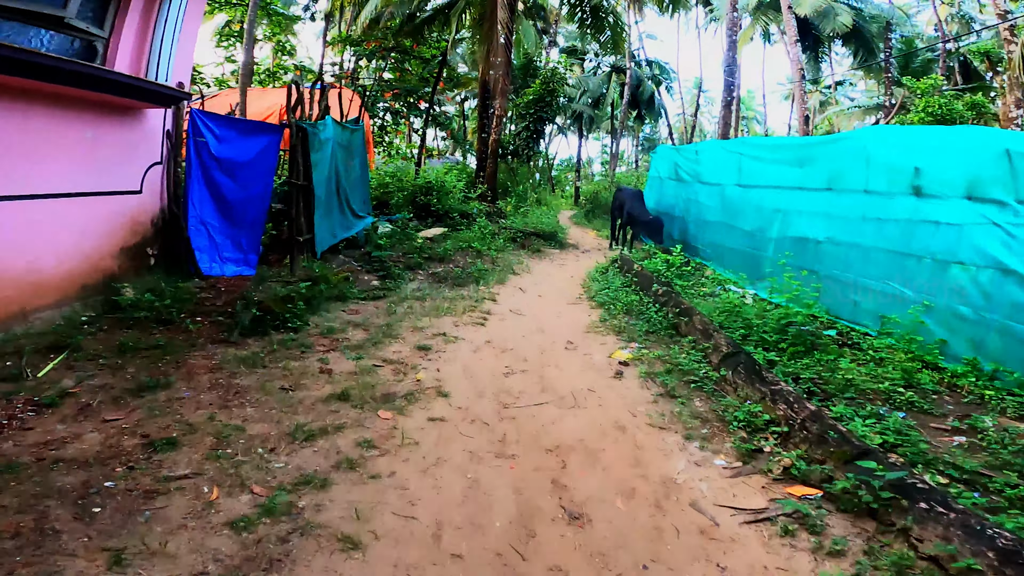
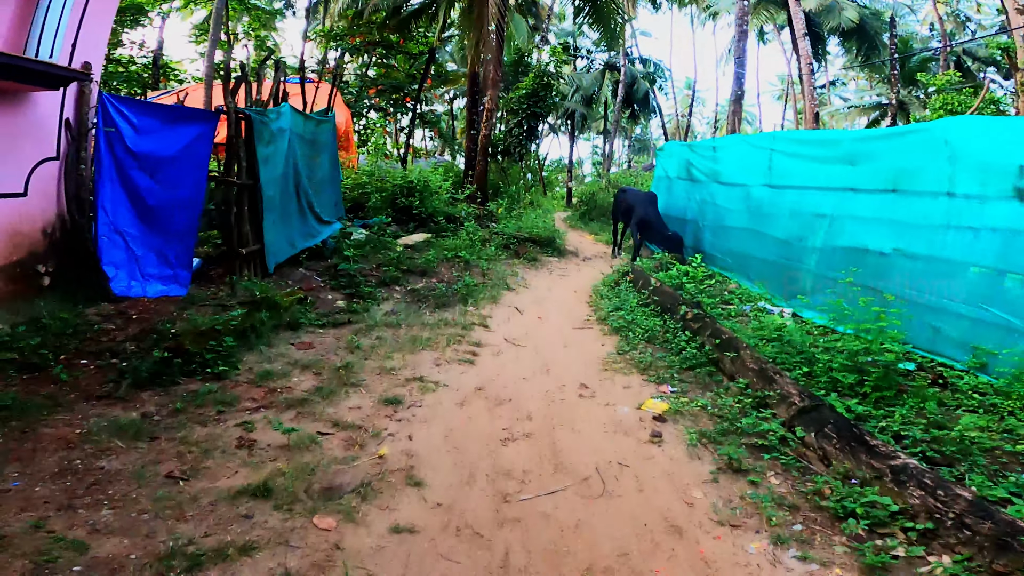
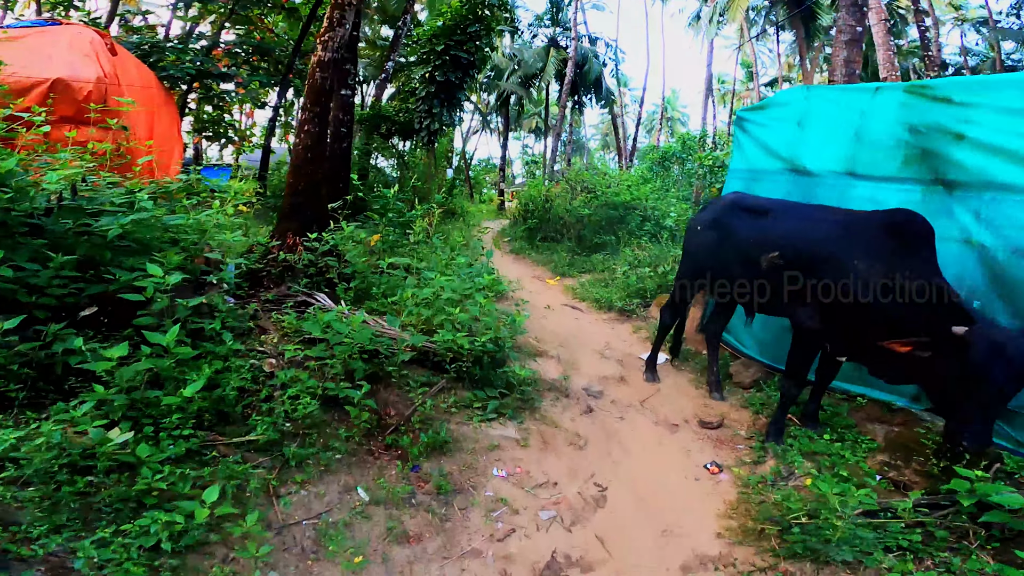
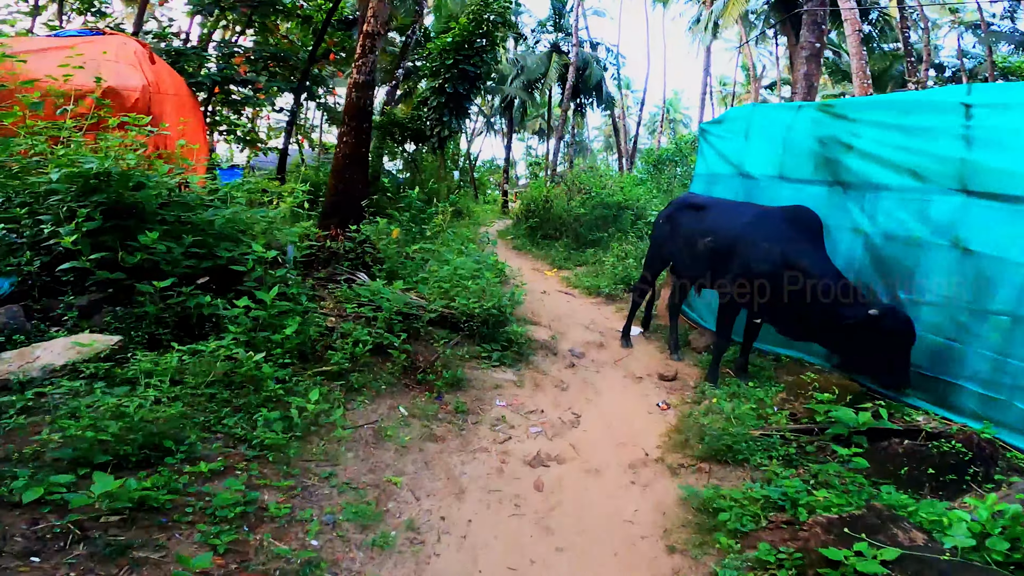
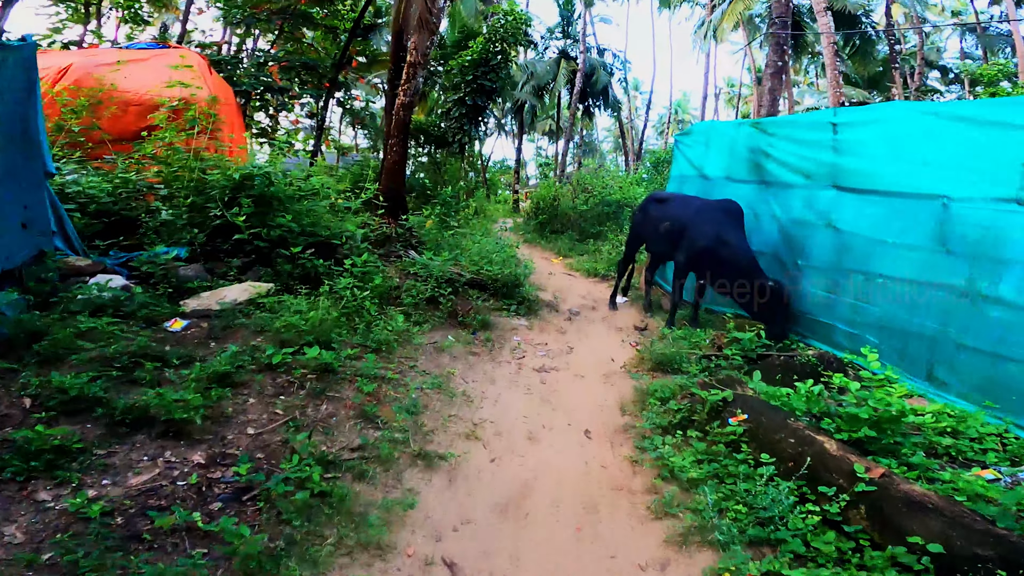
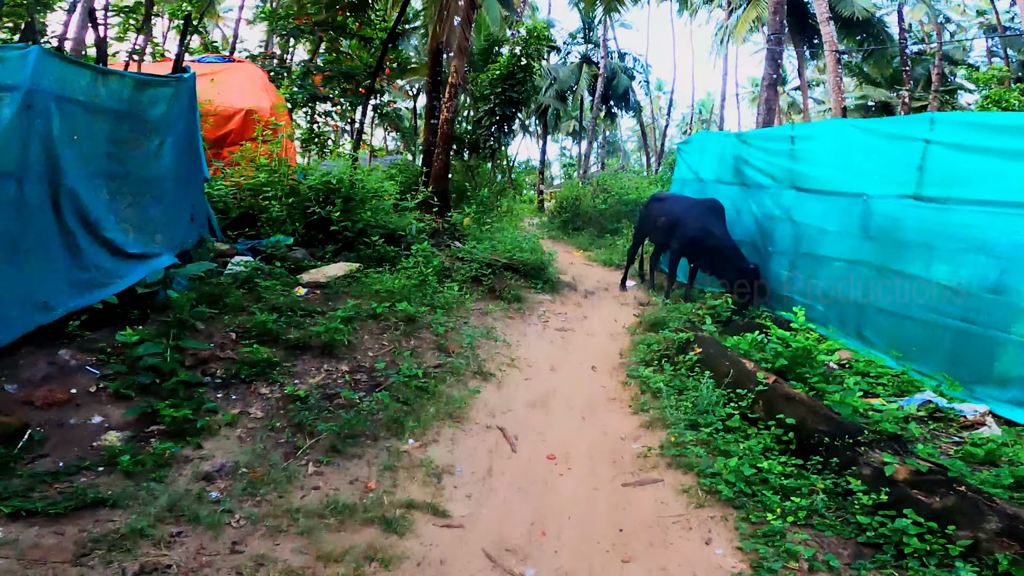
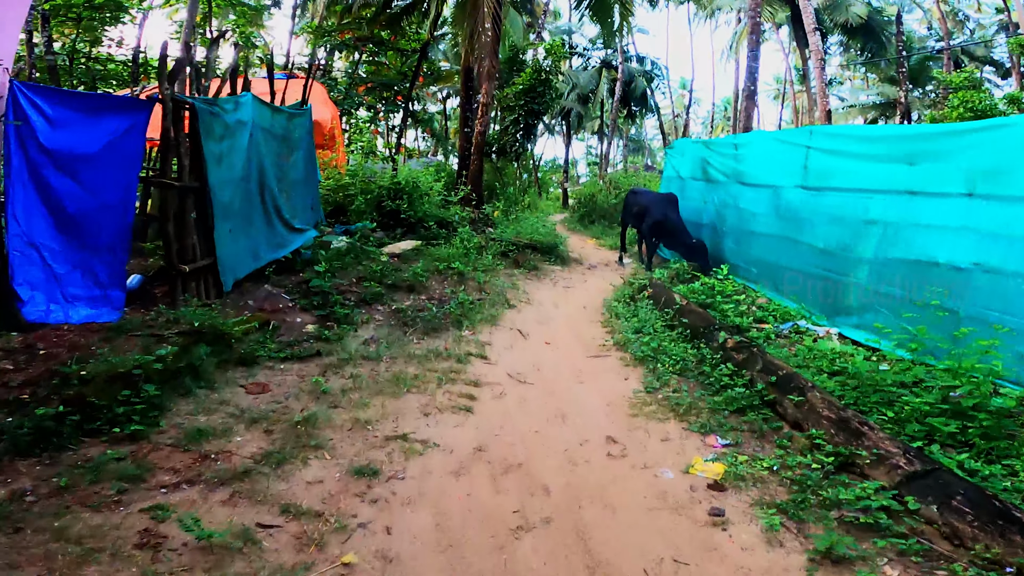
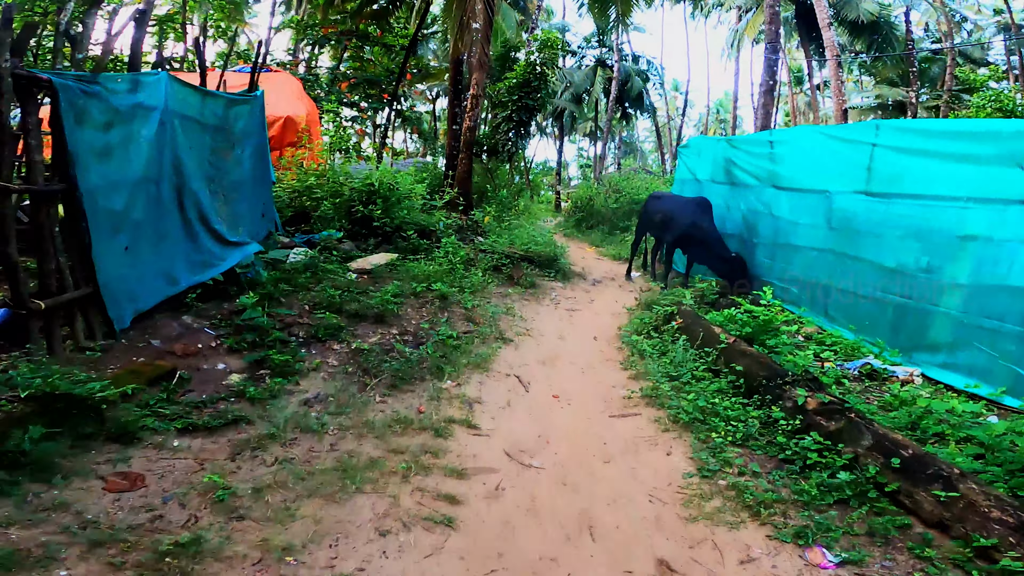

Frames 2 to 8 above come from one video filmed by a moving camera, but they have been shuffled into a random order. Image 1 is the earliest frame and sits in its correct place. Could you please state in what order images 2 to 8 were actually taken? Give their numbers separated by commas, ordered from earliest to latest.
2, 7, 8, 6, 5, 4, 3
